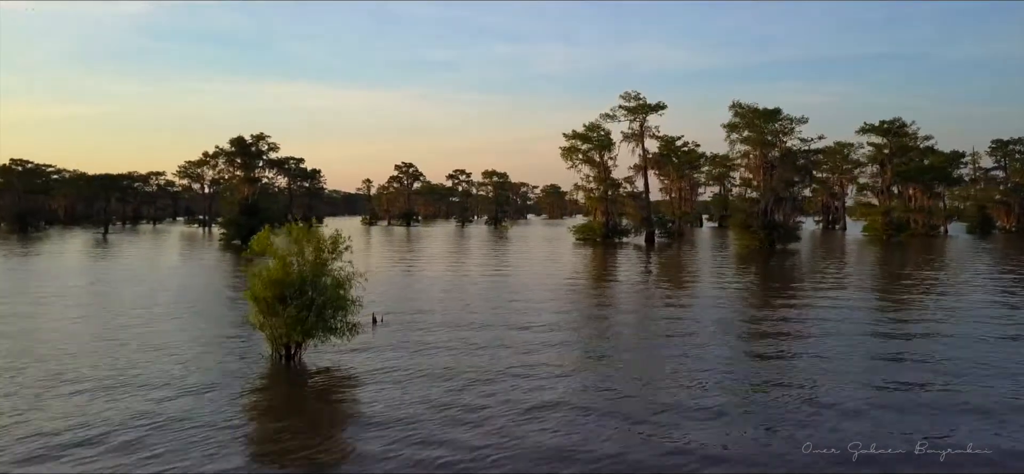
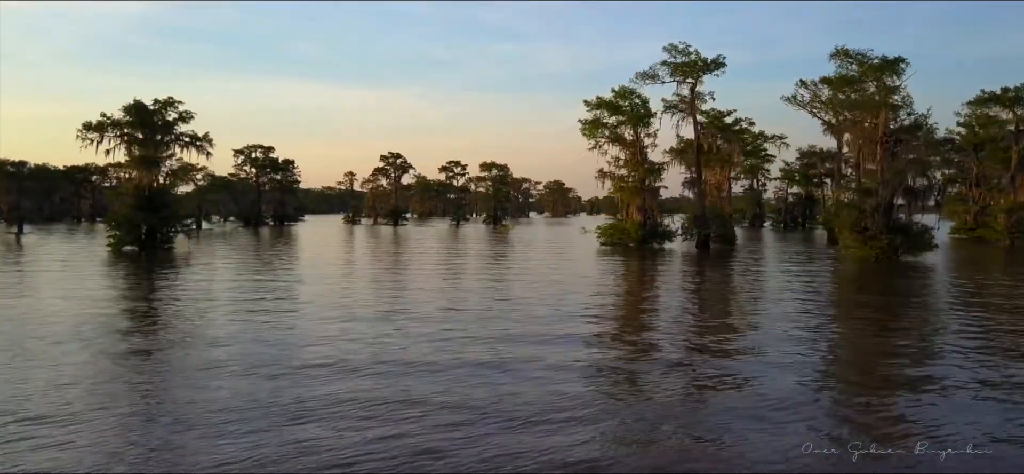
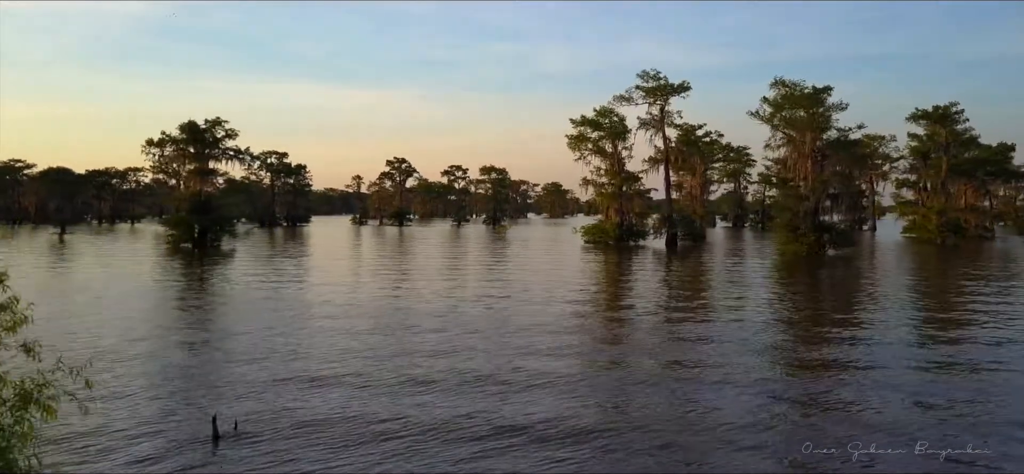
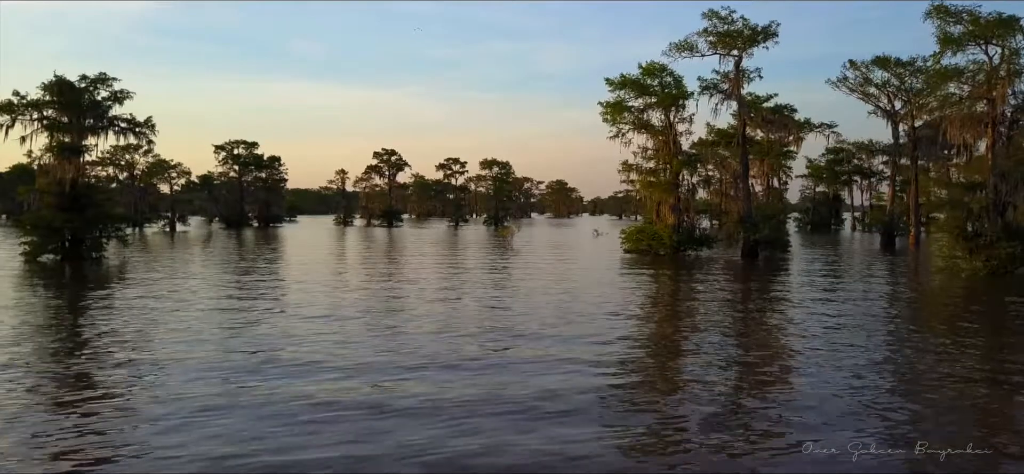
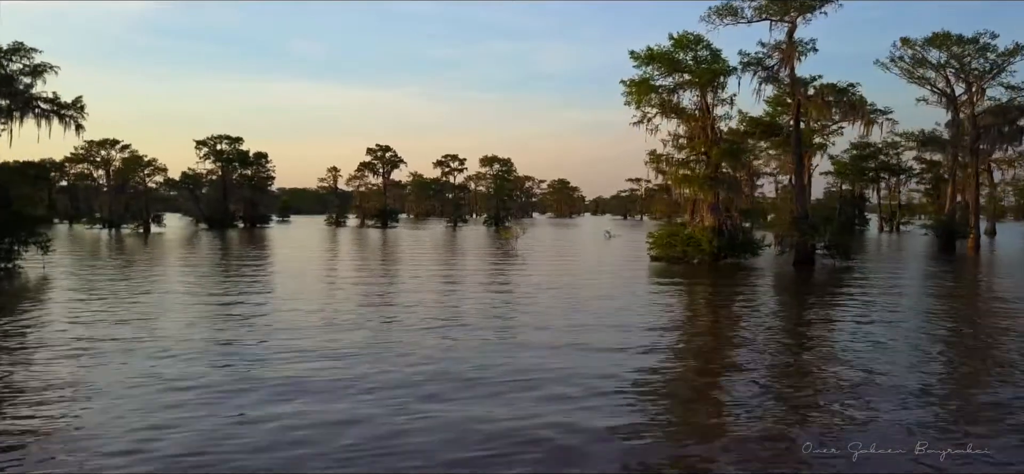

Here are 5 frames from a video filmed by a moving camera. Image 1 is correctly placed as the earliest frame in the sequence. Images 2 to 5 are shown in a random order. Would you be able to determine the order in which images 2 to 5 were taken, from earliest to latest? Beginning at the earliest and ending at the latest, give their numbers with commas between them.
3, 2, 4, 5
